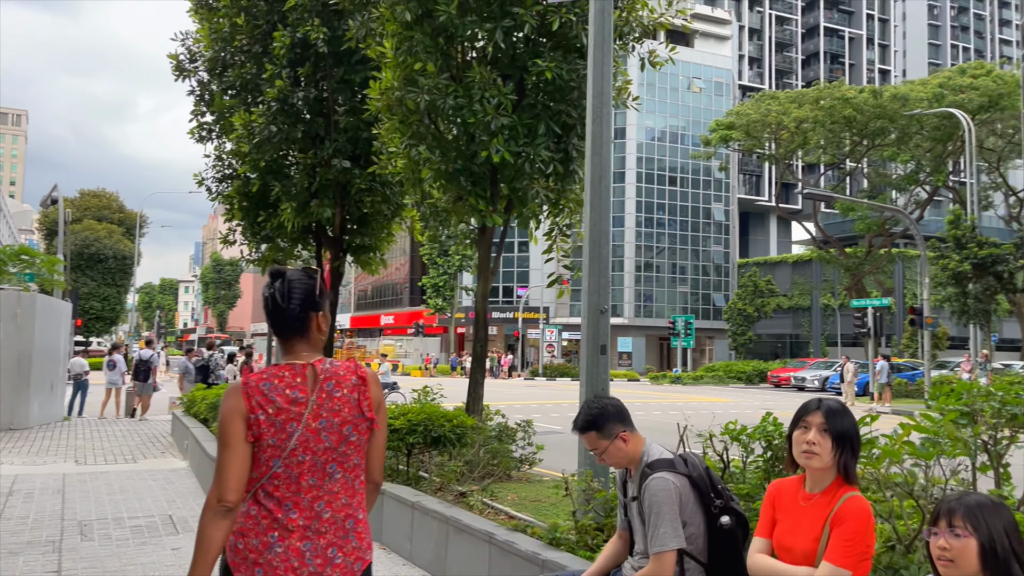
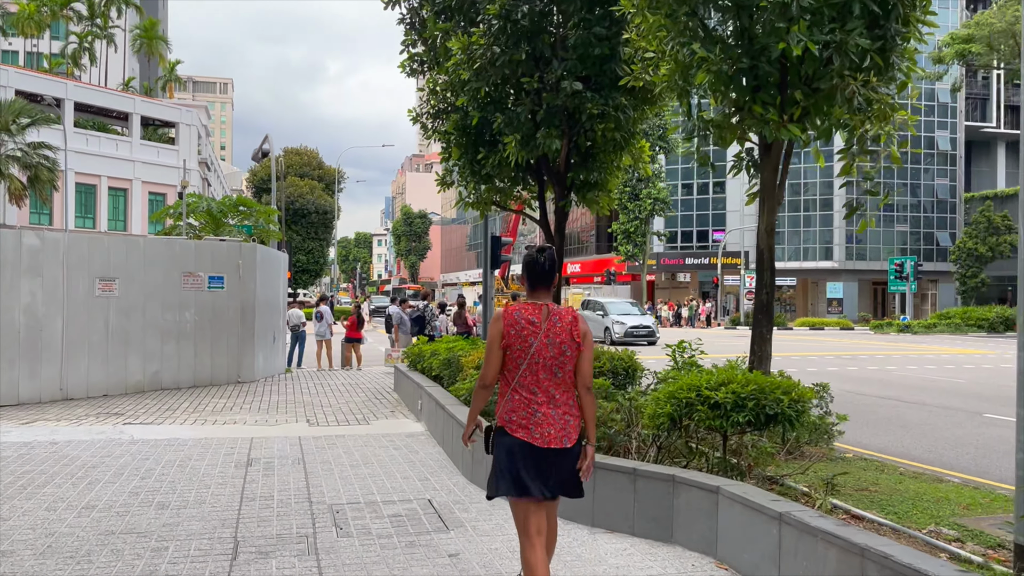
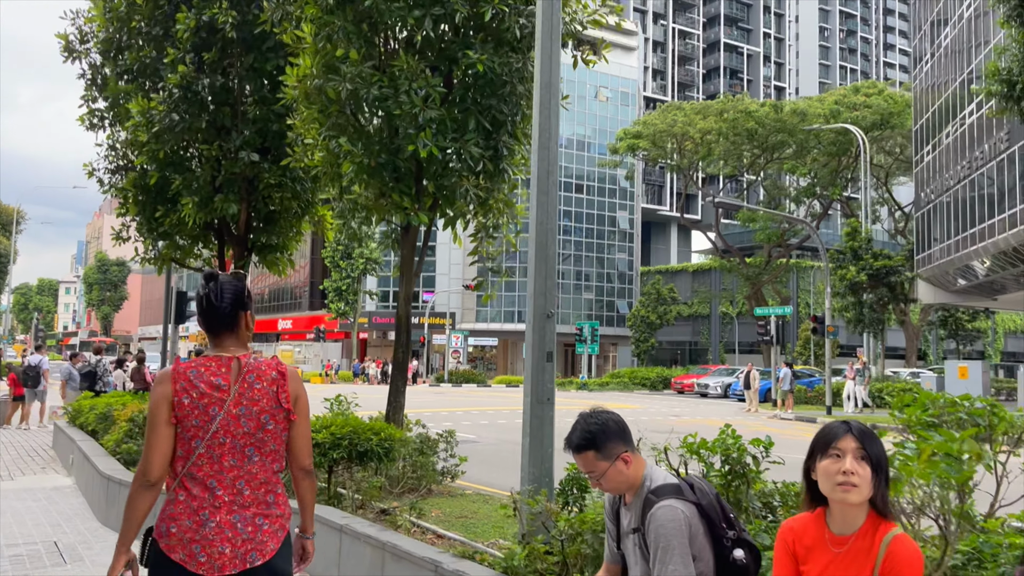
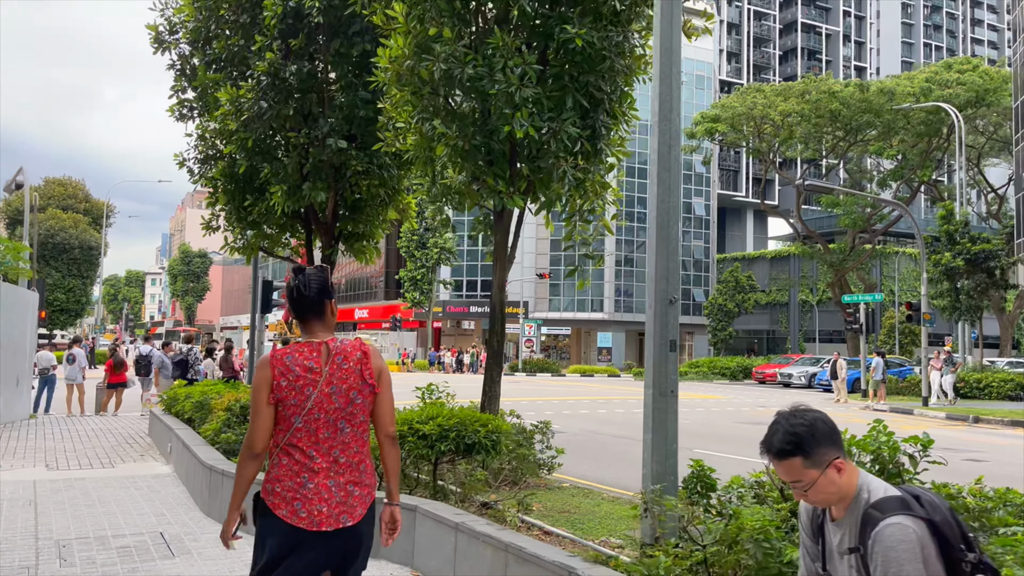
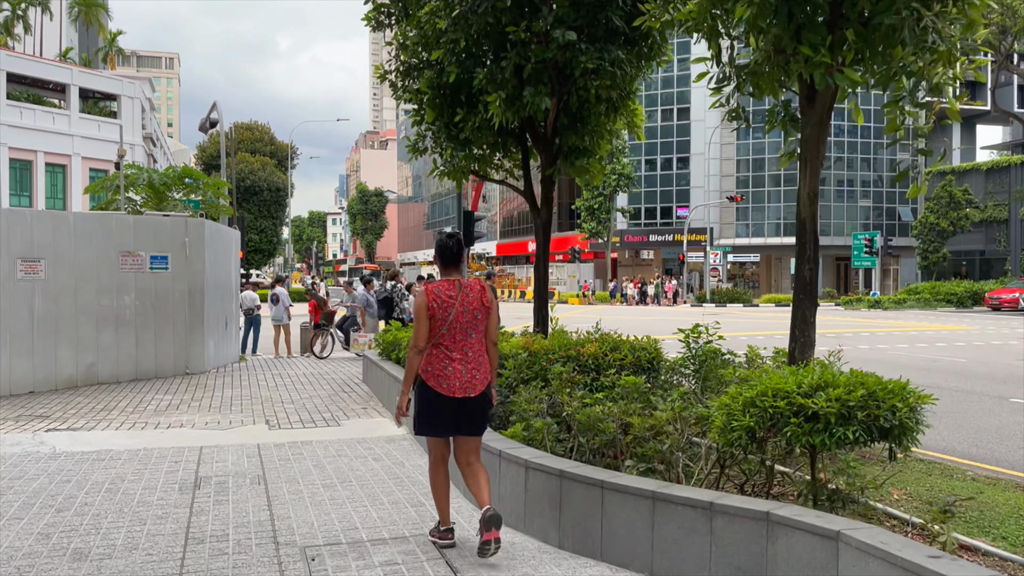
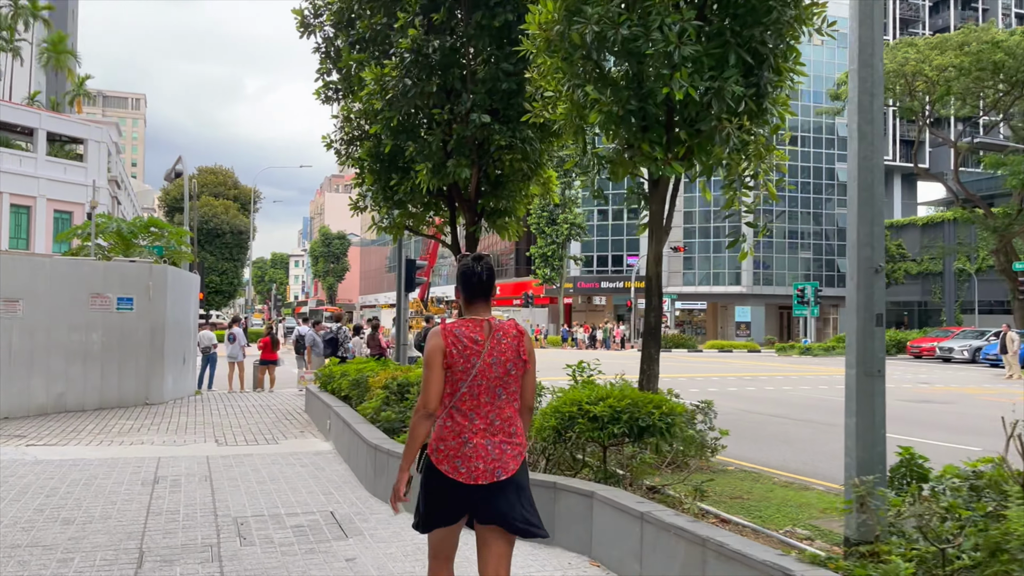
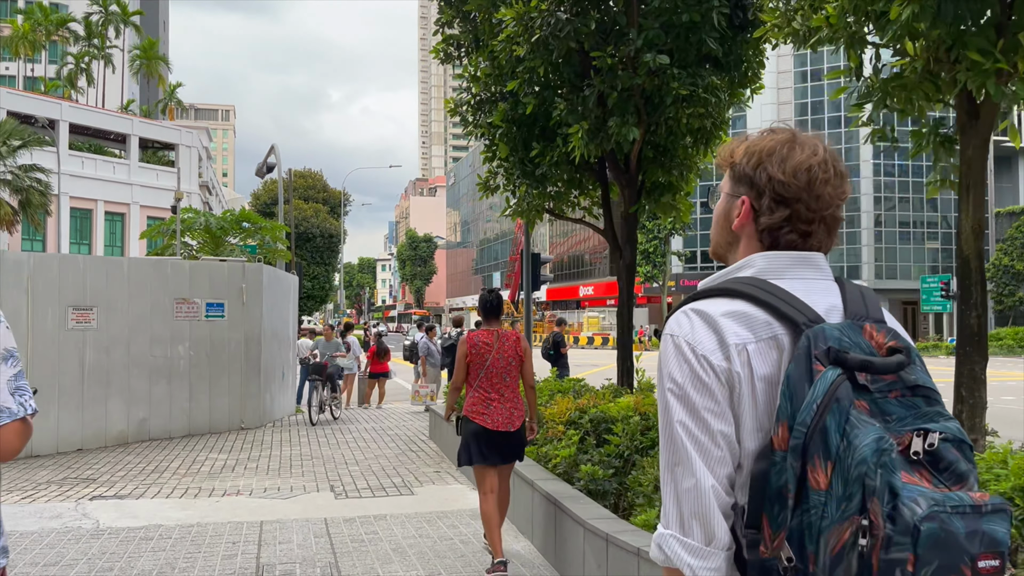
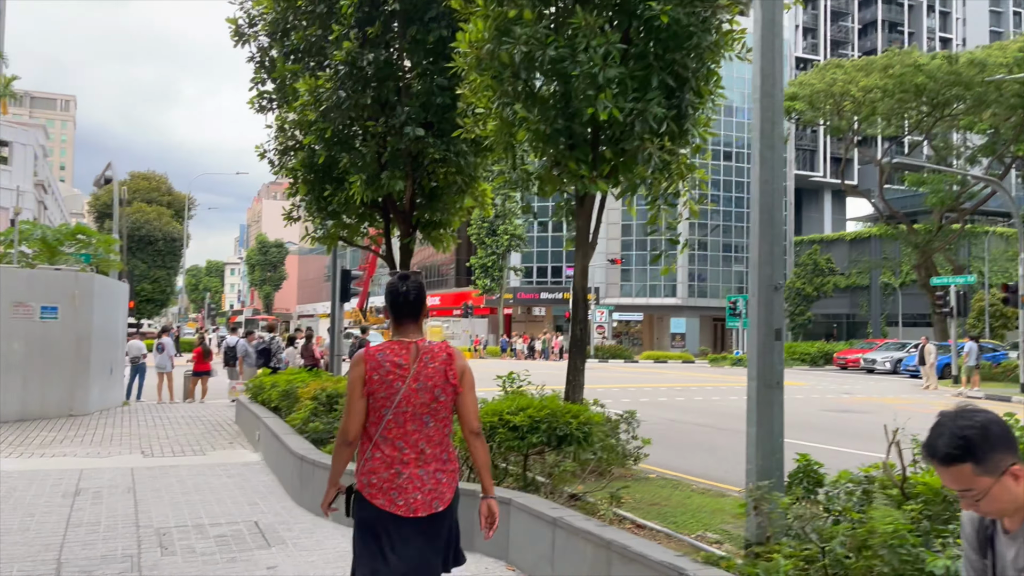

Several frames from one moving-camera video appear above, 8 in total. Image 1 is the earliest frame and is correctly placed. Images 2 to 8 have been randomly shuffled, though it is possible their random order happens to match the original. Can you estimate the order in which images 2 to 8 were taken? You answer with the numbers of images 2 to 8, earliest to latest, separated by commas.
3, 4, 8, 6, 2, 5, 7
